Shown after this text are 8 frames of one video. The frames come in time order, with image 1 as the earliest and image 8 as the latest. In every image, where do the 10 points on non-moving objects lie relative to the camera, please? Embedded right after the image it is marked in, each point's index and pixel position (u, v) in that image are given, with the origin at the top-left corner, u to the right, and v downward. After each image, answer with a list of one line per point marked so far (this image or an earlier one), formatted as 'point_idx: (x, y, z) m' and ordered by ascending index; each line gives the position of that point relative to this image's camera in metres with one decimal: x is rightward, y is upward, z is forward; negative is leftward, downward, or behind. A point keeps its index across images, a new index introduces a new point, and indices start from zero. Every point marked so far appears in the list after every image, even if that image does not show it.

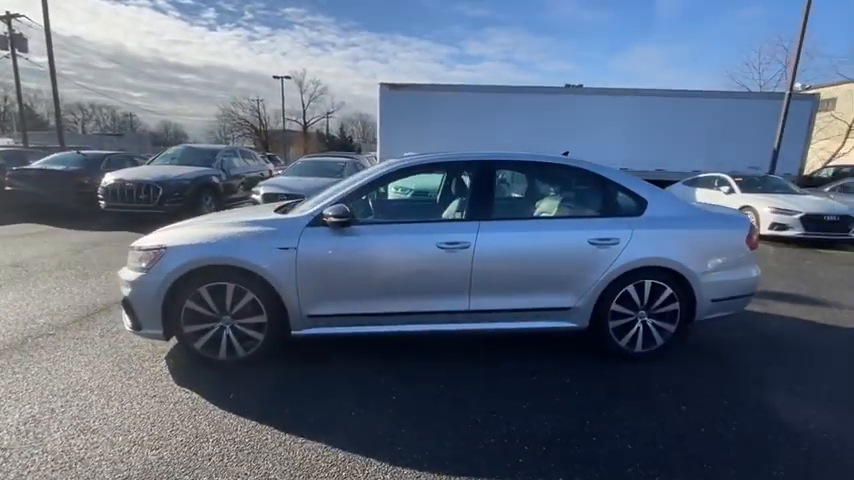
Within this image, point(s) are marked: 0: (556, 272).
0: (+1.1, -0.3, +3.2) m
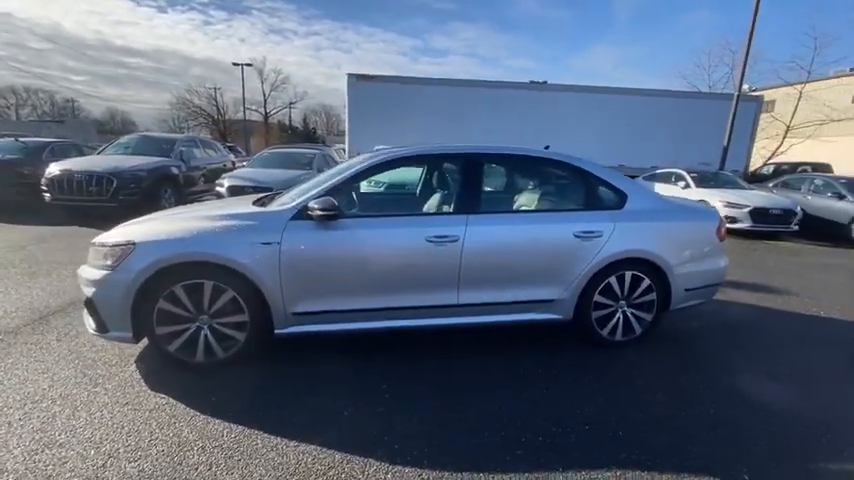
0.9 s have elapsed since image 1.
0: (+1.0, -0.2, +3.3) m
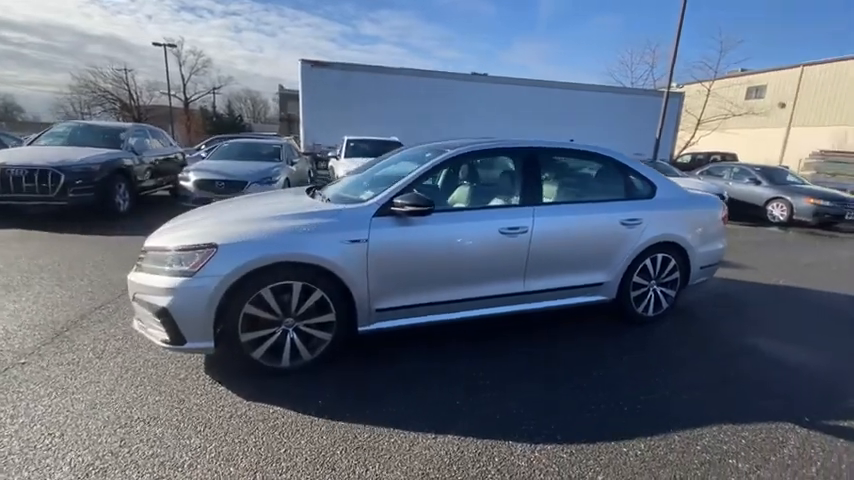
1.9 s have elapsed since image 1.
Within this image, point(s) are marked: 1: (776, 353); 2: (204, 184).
0: (+1.5, -0.1, +3.5) m
1: (+3.1, -1.0, +3.5) m
2: (-4.5, +1.1, +8.0) m
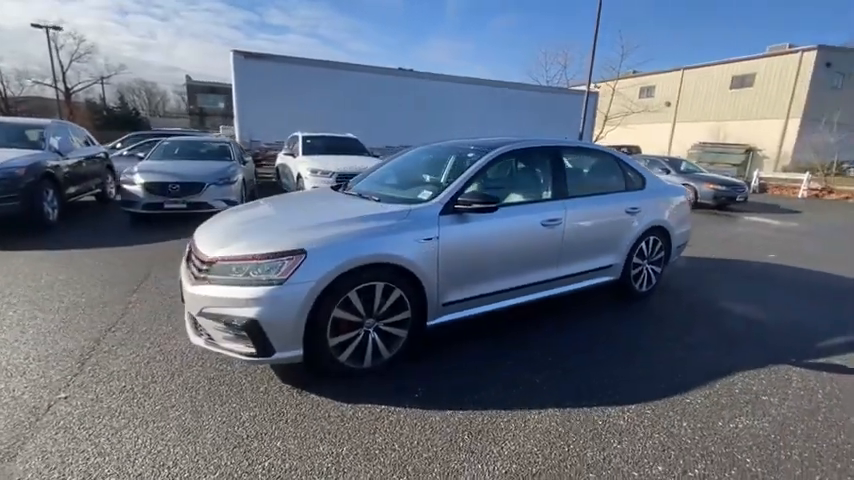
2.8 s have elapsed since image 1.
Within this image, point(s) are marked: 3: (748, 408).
0: (+1.8, 0.0, +4.0) m
1: (+3.4, -0.8, +4.2) m
2: (-5.0, +1.0, +7.2) m
3: (+2.1, -1.1, +2.6) m
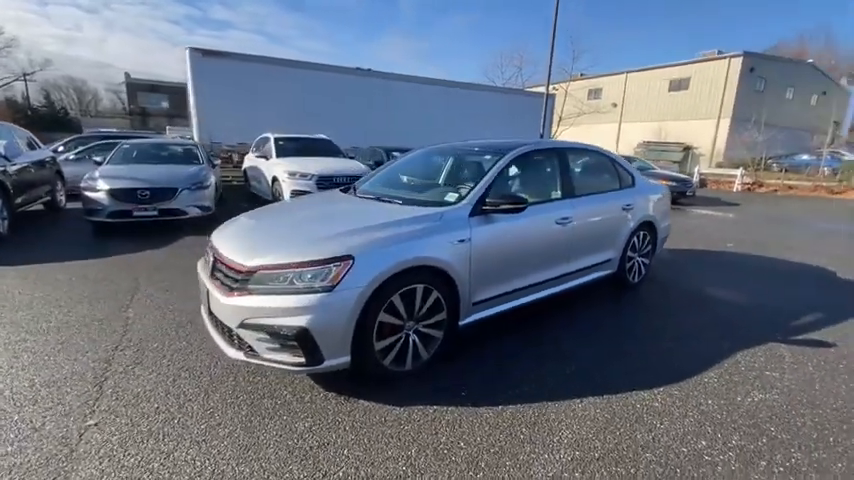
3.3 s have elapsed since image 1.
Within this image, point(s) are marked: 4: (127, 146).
0: (+1.9, +0.1, +4.2) m
1: (+3.5, -0.7, +4.7) m
2: (-5.2, +0.8, +6.7) m
3: (+2.4, -1.0, +2.9) m
4: (-6.7, +2.1, +8.8) m
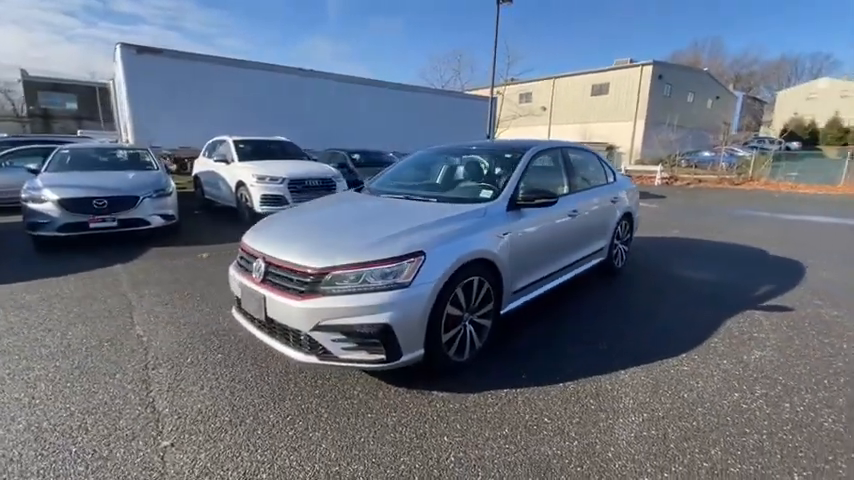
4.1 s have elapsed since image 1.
0: (+2.1, +0.2, +4.7) m
1: (+3.6, -0.5, +5.3) m
2: (-5.4, +0.5, +6.0) m
3: (+2.8, -0.9, +3.4) m
4: (-7.3, +1.8, +7.9) m
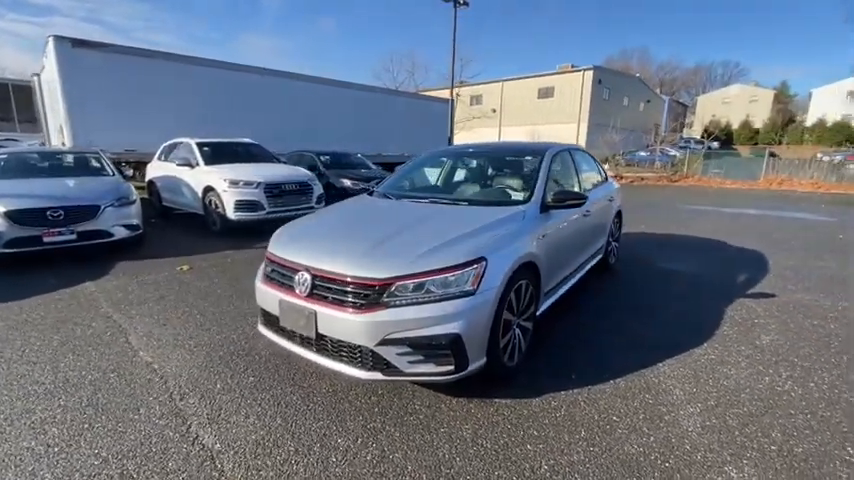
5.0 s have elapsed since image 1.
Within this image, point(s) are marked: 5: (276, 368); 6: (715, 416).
0: (+2.1, +0.2, +4.8) m
1: (+3.6, -0.4, +5.7) m
2: (-5.5, +0.3, +5.3) m
3: (+3.1, -0.8, +3.7) m
4: (-7.5, +1.5, +6.9) m
5: (-1.1, -0.9, +2.9) m
6: (+1.8, -1.1, +2.4) m
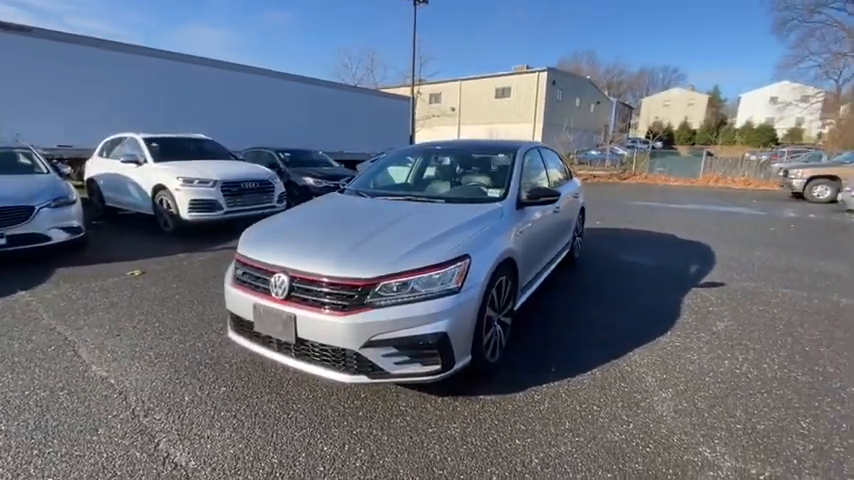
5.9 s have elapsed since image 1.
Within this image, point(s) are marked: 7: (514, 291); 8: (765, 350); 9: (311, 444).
0: (+1.8, +0.3, +5.0) m
1: (+3.2, -0.3, +6.0) m
2: (-5.8, +0.2, +4.7) m
3: (+2.8, -0.8, +3.9) m
4: (-8.1, +1.4, +6.1) m
5: (-1.2, -0.9, +2.7) m
6: (+1.7, -1.0, +2.6) m
7: (+0.7, -0.4, +3.1) m
8: (+2.8, -0.9, +3.2) m
9: (-0.6, -1.1, +2.1) m
